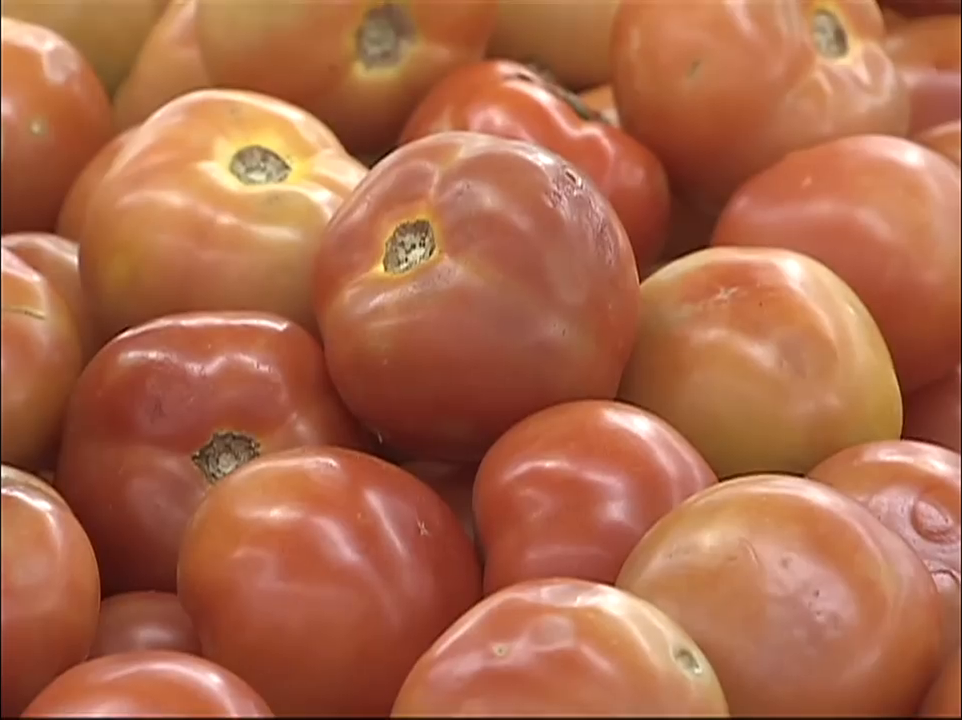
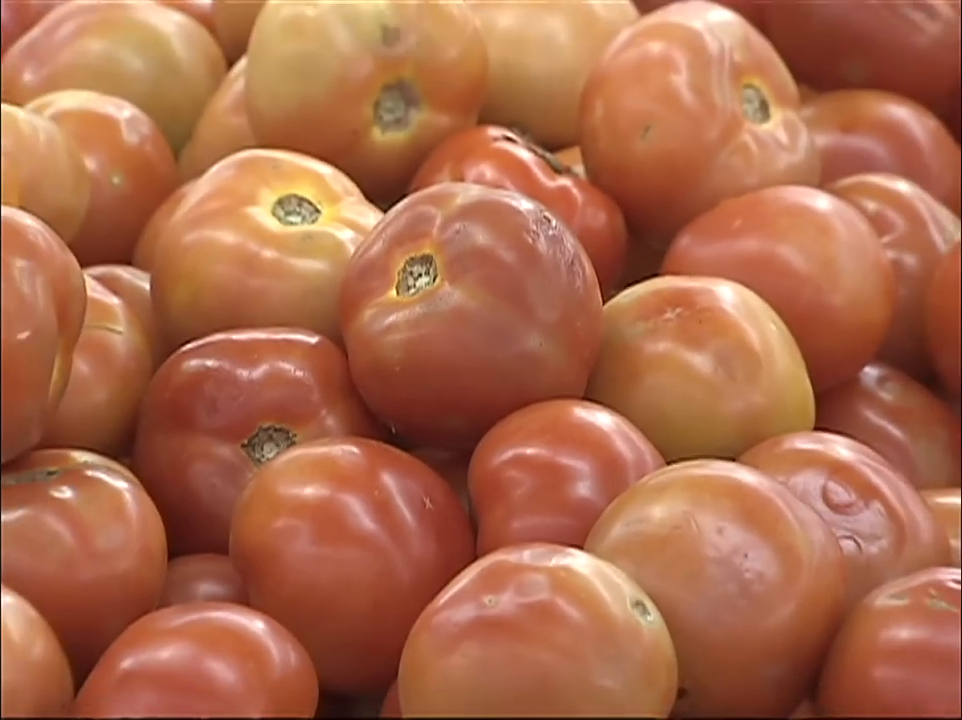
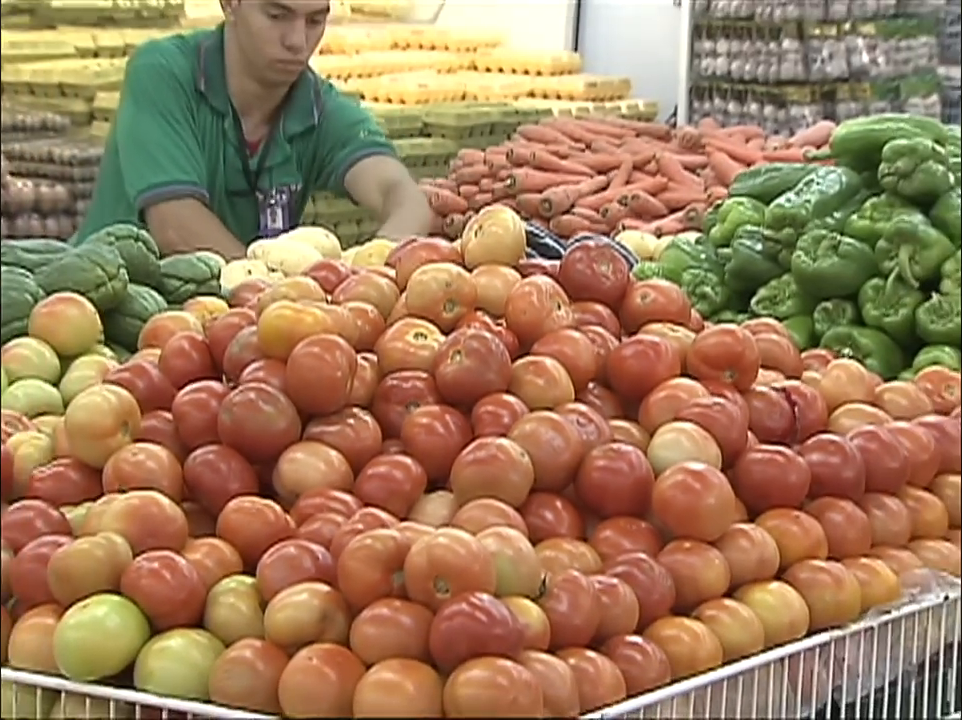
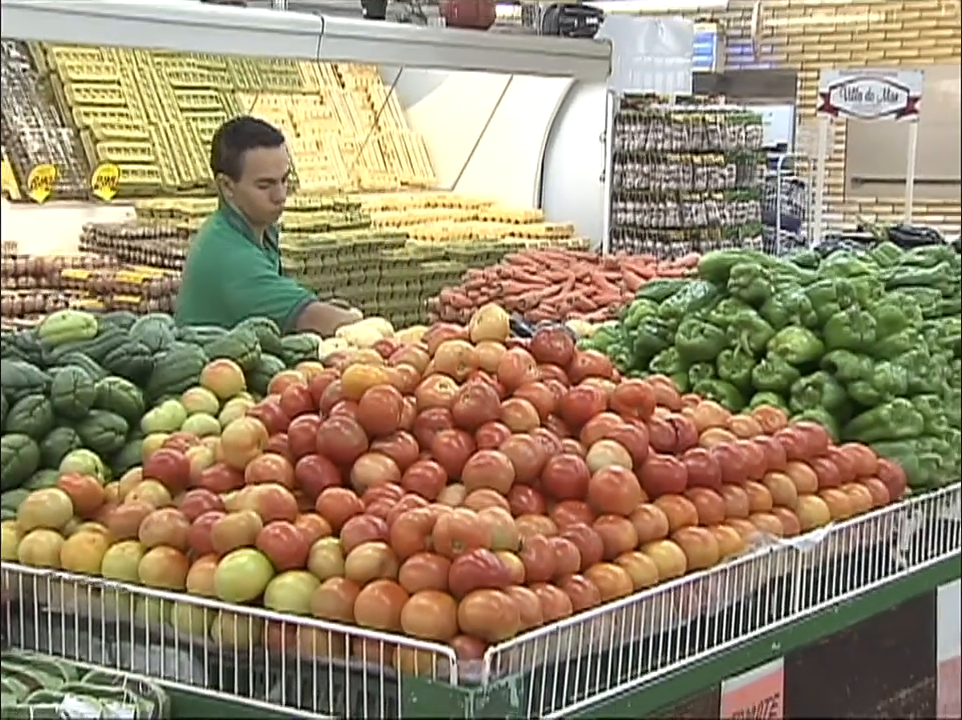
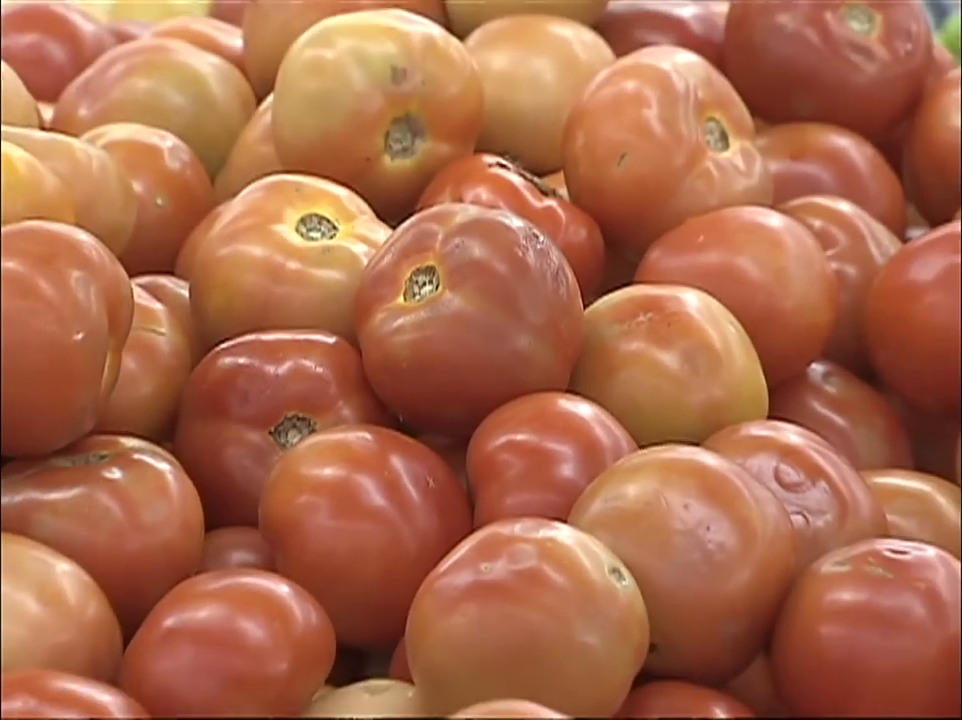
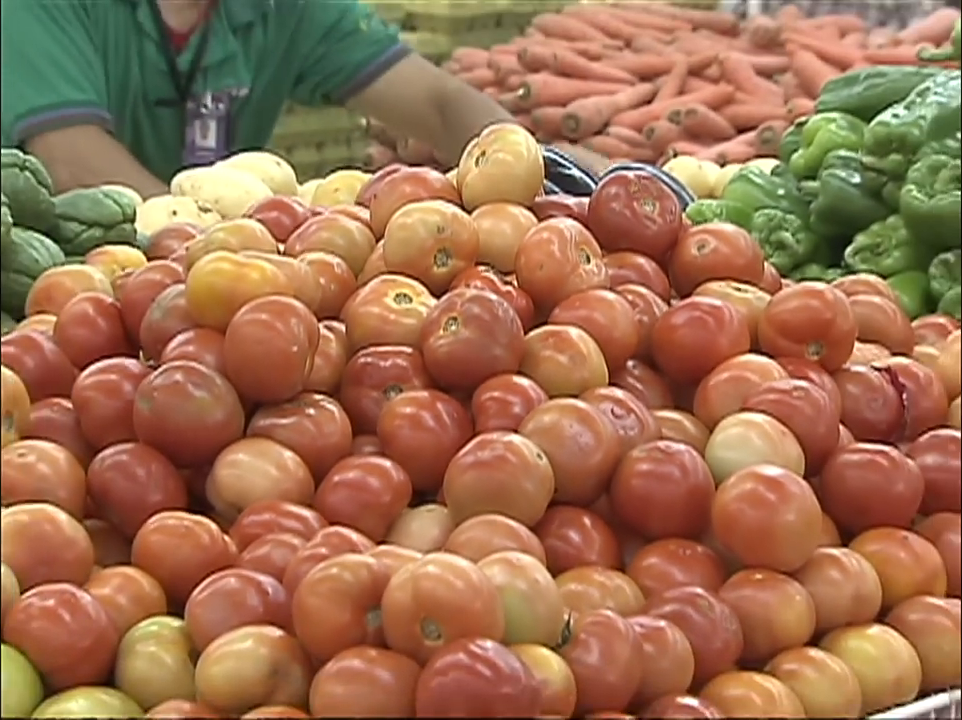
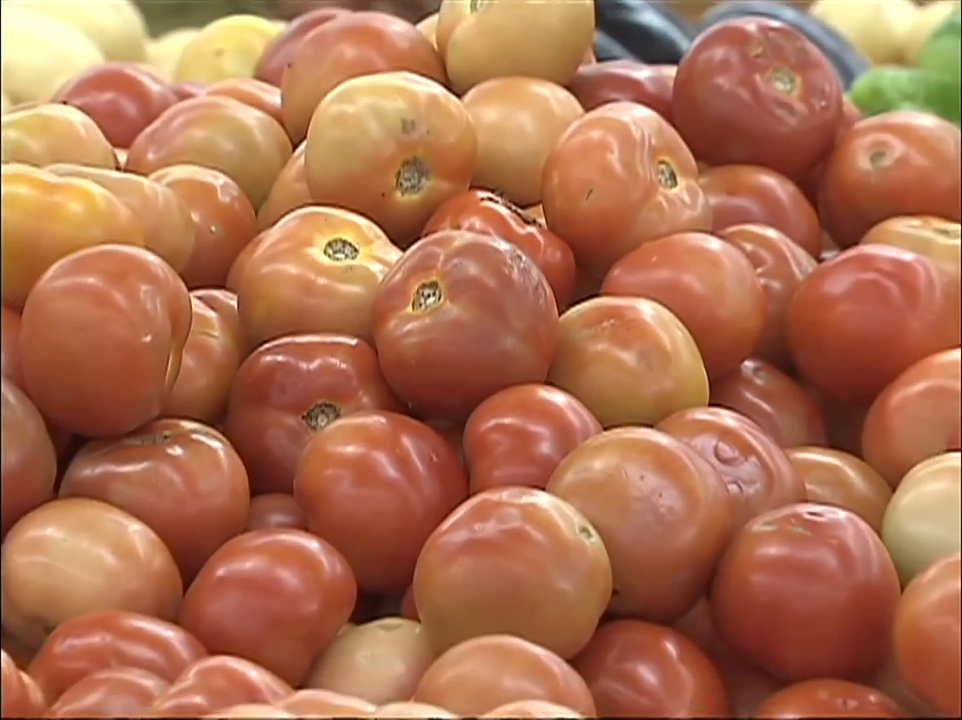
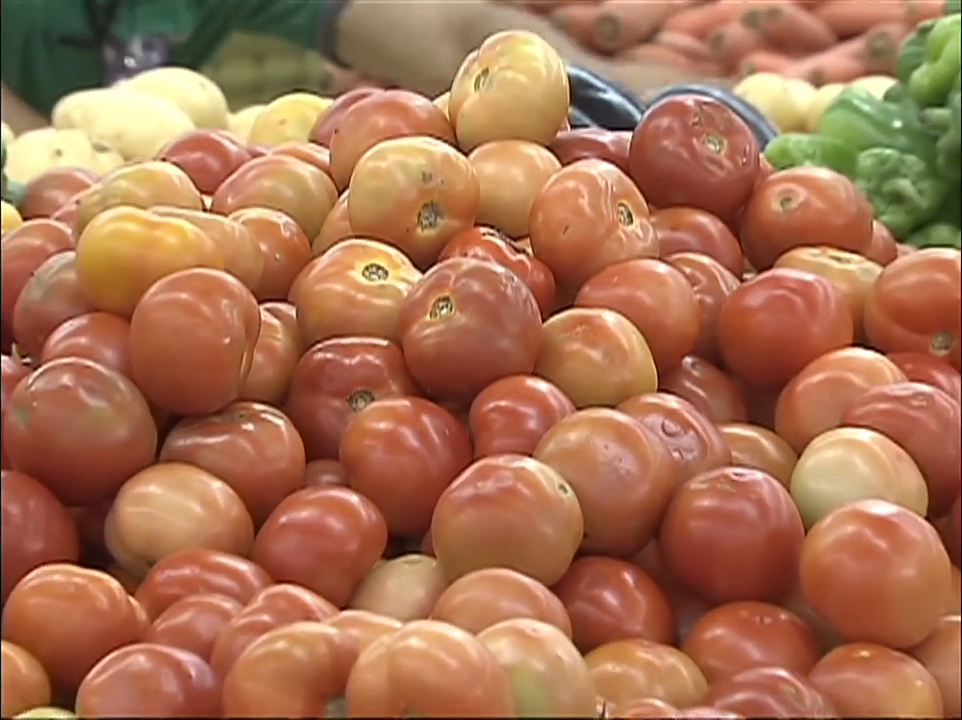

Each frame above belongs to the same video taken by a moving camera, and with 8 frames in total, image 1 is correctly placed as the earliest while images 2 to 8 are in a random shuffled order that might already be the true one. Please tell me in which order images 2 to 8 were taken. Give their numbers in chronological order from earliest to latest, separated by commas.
2, 5, 7, 8, 6, 3, 4
